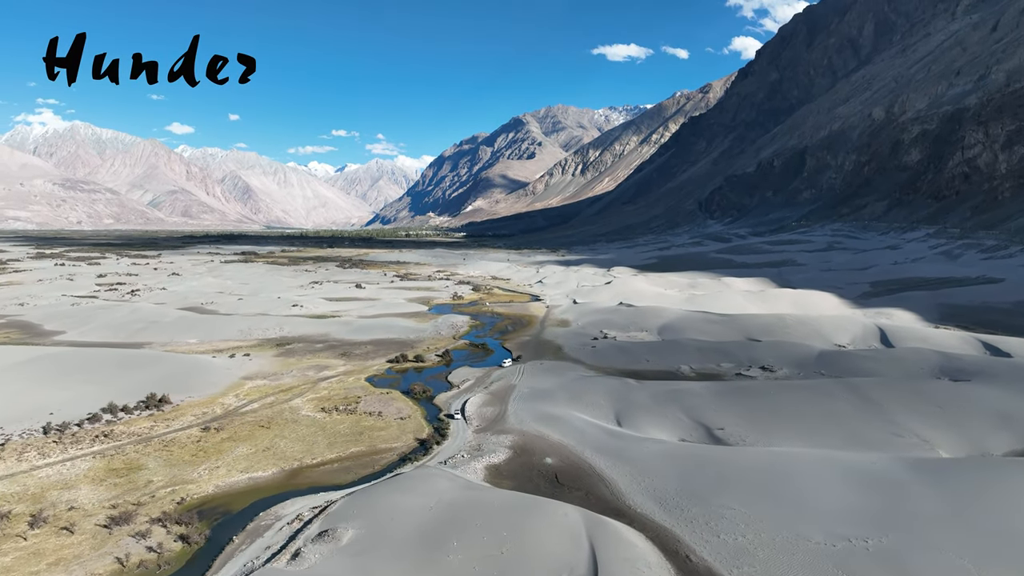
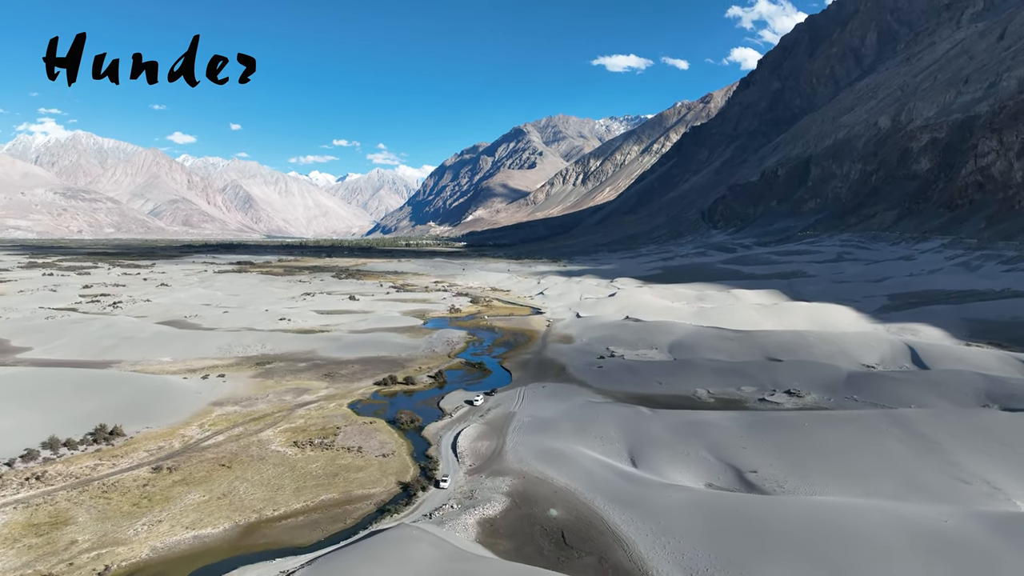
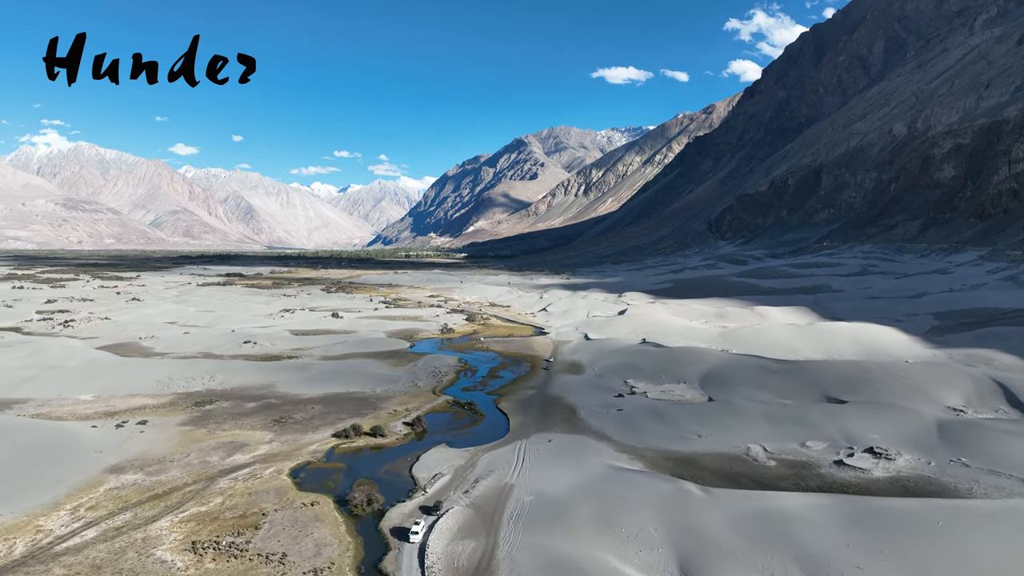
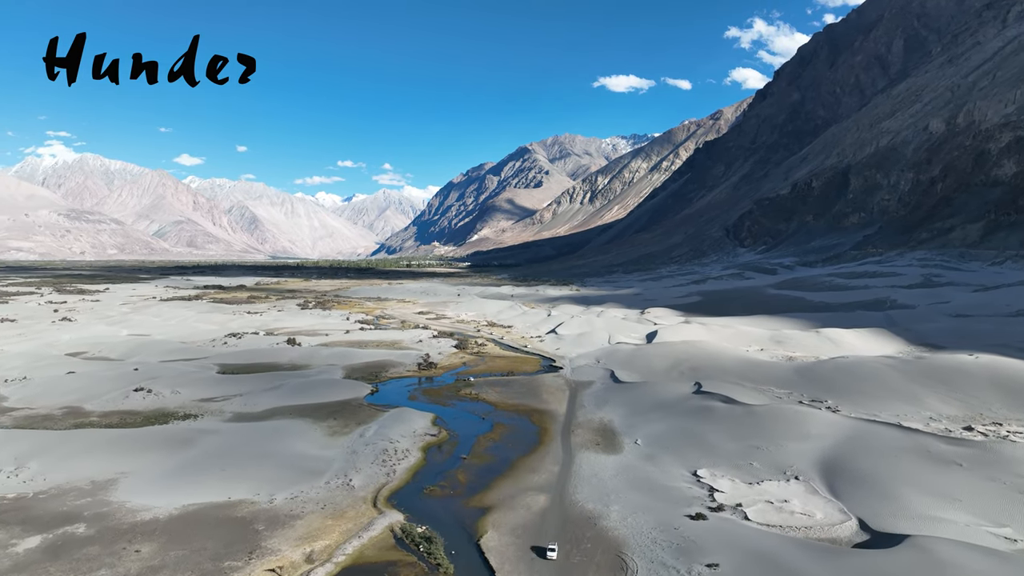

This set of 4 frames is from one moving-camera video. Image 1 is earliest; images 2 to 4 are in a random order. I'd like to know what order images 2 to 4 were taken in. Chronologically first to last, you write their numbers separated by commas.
2, 3, 4
